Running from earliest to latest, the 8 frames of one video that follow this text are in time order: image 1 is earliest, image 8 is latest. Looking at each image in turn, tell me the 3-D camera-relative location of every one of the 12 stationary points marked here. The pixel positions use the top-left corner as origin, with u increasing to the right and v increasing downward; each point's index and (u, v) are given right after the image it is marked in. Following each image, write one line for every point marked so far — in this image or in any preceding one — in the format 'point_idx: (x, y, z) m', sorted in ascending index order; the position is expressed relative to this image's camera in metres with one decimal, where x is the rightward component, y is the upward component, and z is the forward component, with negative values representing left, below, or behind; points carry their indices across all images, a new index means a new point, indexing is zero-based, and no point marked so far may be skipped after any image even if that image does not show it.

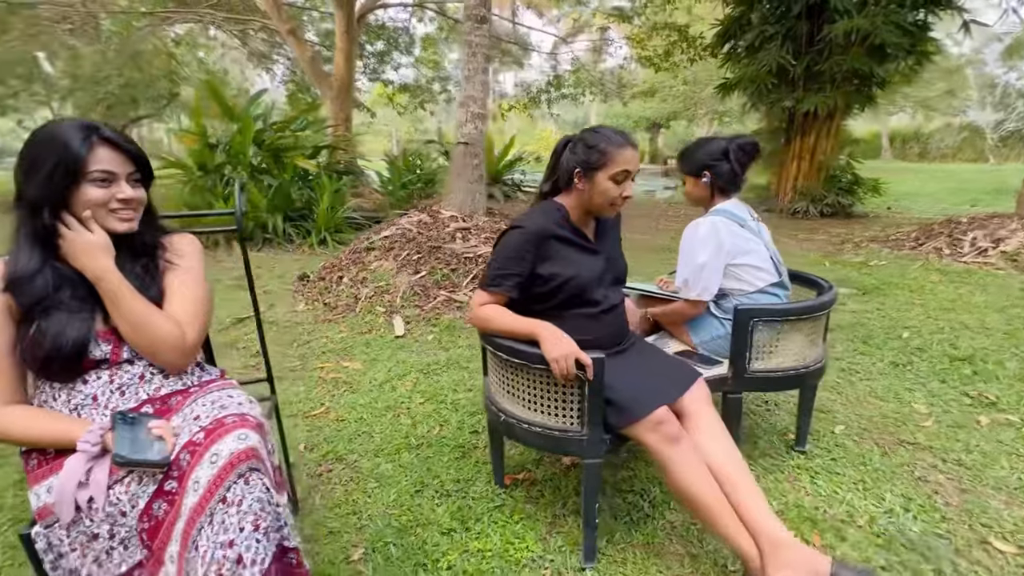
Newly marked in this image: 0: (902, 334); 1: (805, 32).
0: (+2.8, -0.3, +3.3) m
1: (+4.6, +4.0, +7.4) m
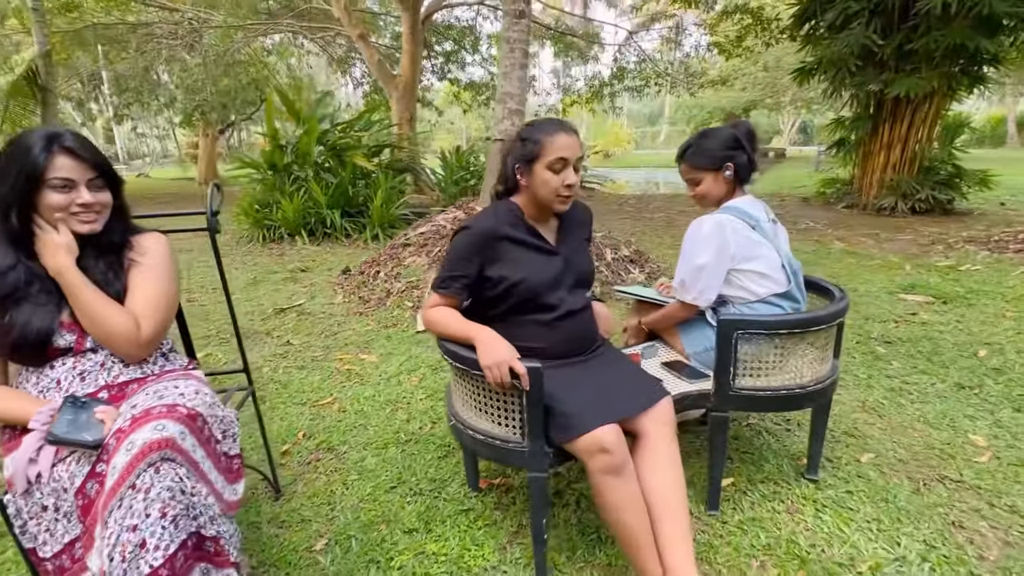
0: (+2.9, -0.4, +2.9) m
1: (+5.4, +3.9, +6.6) m
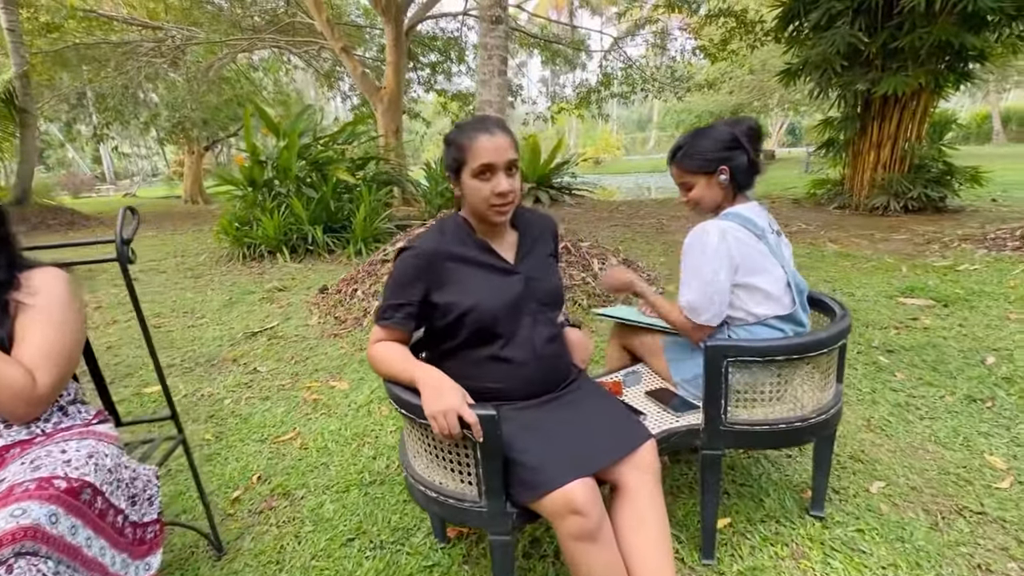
0: (+2.7, -0.4, +2.7) m
1: (+5.1, +3.9, +6.5) m
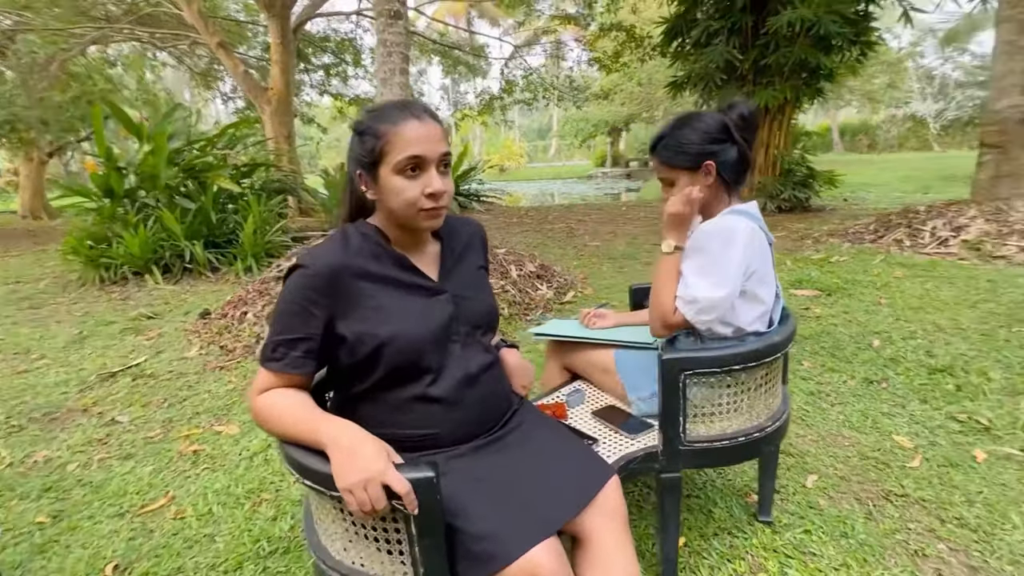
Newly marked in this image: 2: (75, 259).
0: (+2.3, -0.3, +3.0) m
1: (+3.6, +4.0, +7.2) m
2: (-5.4, +0.4, +5.8) m
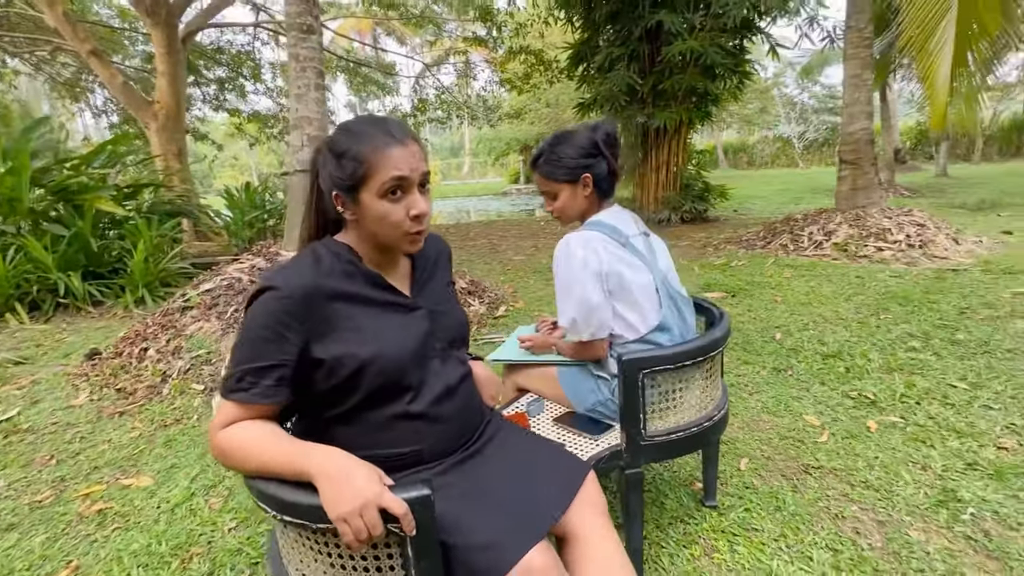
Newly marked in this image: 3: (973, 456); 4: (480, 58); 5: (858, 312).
0: (+1.9, -0.3, +3.3) m
1: (+2.3, +3.9, +7.8) m
2: (-6.3, -0.1, +4.8) m
3: (+1.9, -0.7, +1.9) m
4: (-0.7, +4.8, +9.7) m
5: (+2.7, -0.2, +3.6) m
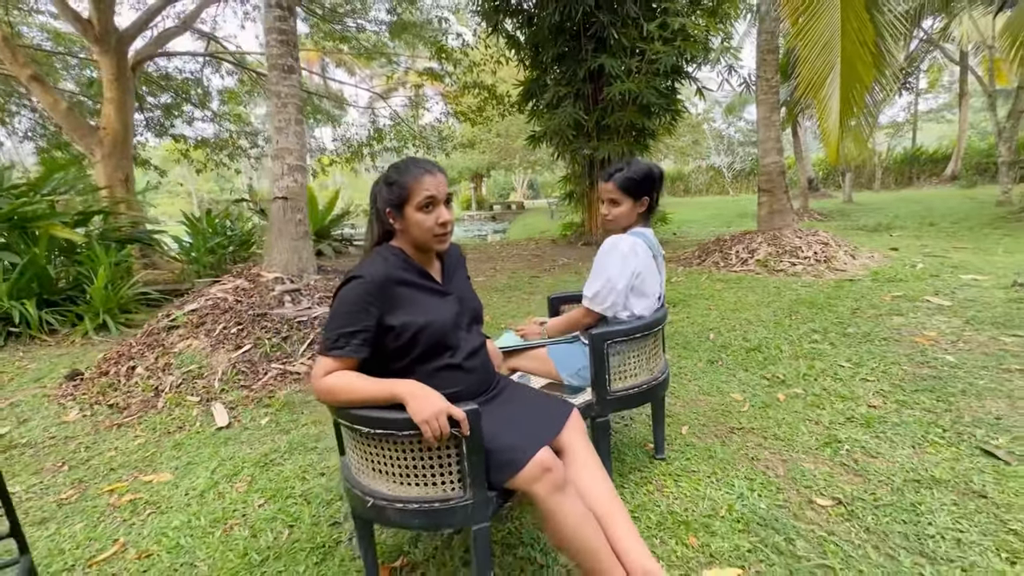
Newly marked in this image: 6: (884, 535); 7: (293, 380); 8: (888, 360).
0: (+1.7, -0.4, +3.9) m
1: (+1.5, +3.6, +8.7) m
2: (-6.6, -0.4, +4.6) m
3: (+1.8, -0.7, +2.5) m
4: (-1.7, +4.3, +10.2) m
5: (+2.4, -0.2, +4.3) m
6: (+1.3, -0.9, +1.7) m
7: (-1.5, -0.6, +3.3) m
8: (+2.5, -0.5, +3.1) m
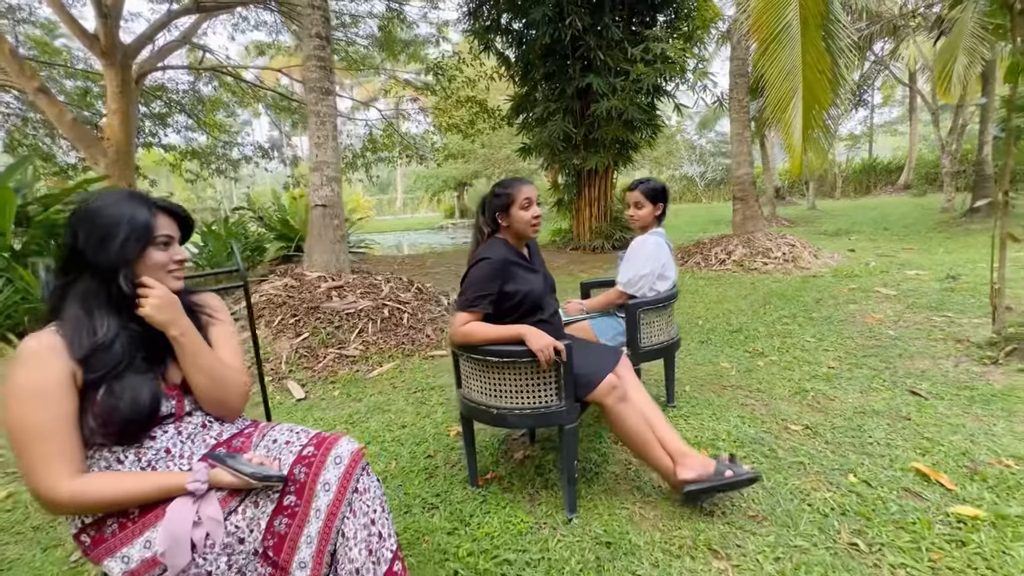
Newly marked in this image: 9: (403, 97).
0: (+1.8, -0.3, +4.6) m
1: (+1.4, +3.6, +9.4) m
2: (-6.4, -0.5, +4.9) m
3: (+2.1, -0.6, +3.2) m
4: (-1.8, +4.2, +10.8) m
5: (+2.6, -0.2, +5.0) m
6: (+1.6, -0.8, +2.3) m
7: (-1.3, -0.6, +3.8) m
8: (+2.7, -0.4, +3.8) m
9: (-2.2, +4.3, +10.6) m
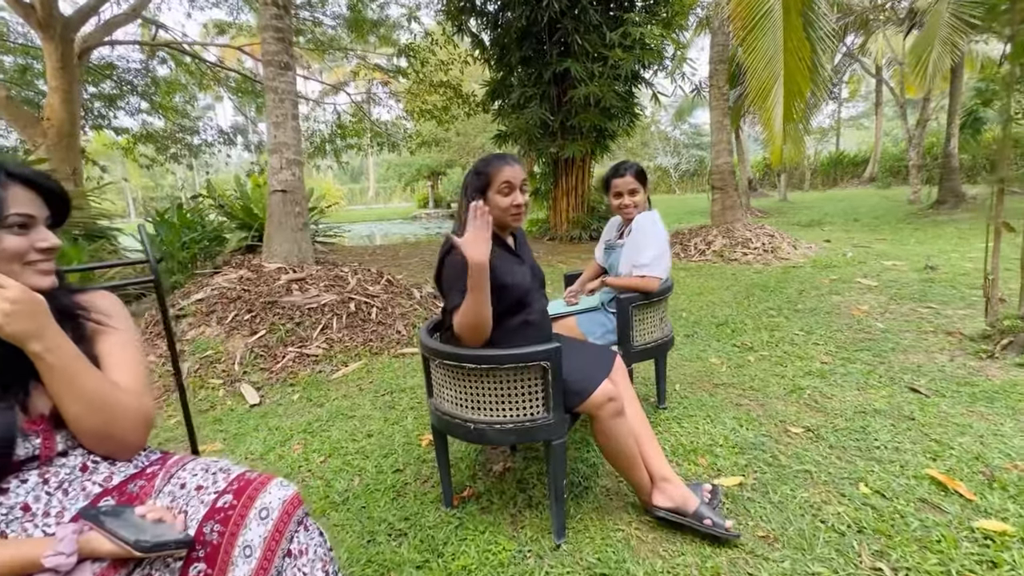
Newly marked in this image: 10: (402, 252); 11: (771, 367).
0: (+1.6, -0.3, +4.4) m
1: (+0.9, +3.8, +9.1) m
2: (-6.6, -0.4, +4.3) m
3: (+1.9, -0.5, +3.0) m
4: (-2.4, +4.4, +10.4) m
5: (+2.3, -0.1, +4.9) m
6: (+1.5, -0.7, +2.2) m
7: (-1.5, -0.5, +3.5) m
8: (+2.5, -0.3, +3.7) m
9: (-2.8, +4.4, +10.2) m
10: (-1.9, +0.6, +8.3) m
11: (+1.7, -0.5, +3.1) m
